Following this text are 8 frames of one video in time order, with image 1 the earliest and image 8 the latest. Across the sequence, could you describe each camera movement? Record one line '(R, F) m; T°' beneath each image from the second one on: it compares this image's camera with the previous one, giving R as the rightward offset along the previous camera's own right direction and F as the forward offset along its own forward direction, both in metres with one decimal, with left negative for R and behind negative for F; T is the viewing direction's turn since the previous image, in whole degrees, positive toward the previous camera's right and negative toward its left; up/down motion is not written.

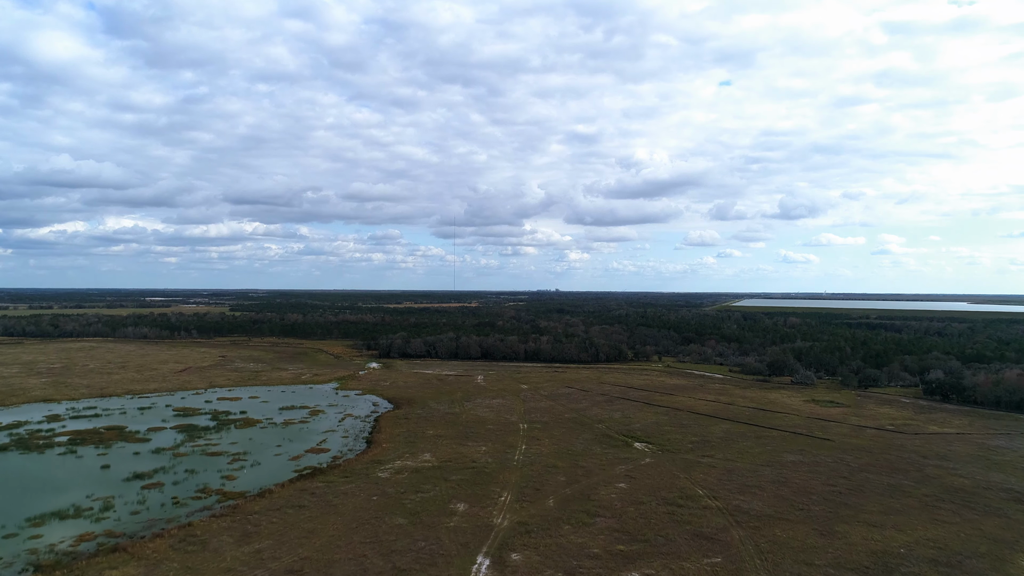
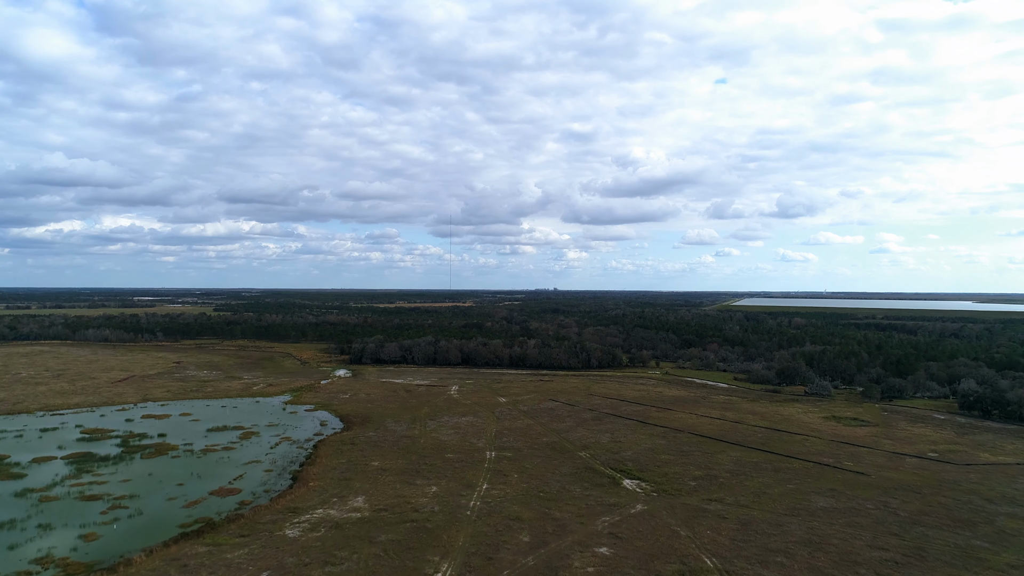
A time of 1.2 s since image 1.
(+1.6, +6.7) m; 0°
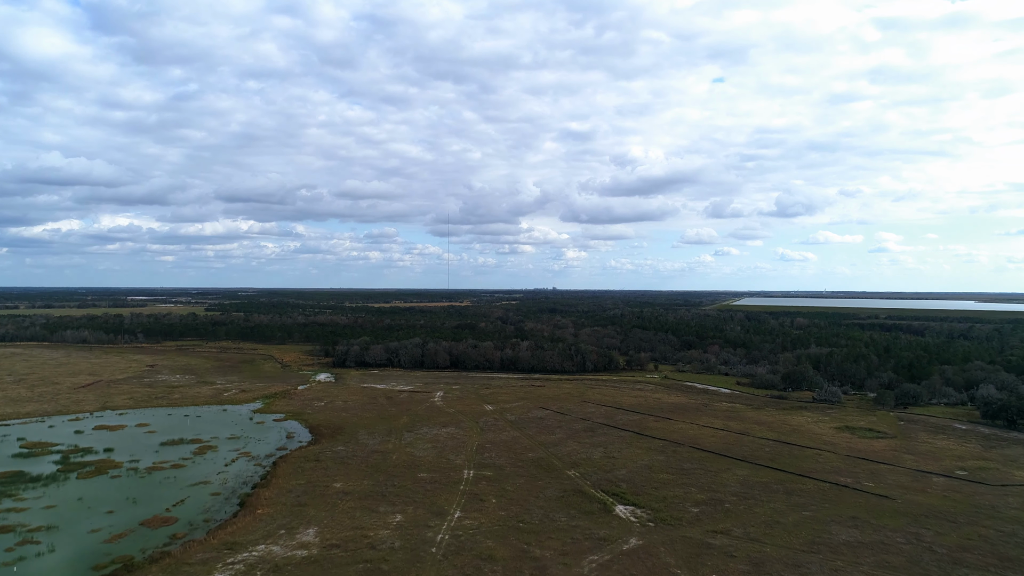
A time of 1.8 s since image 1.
(+0.8, +3.4) m; 0°
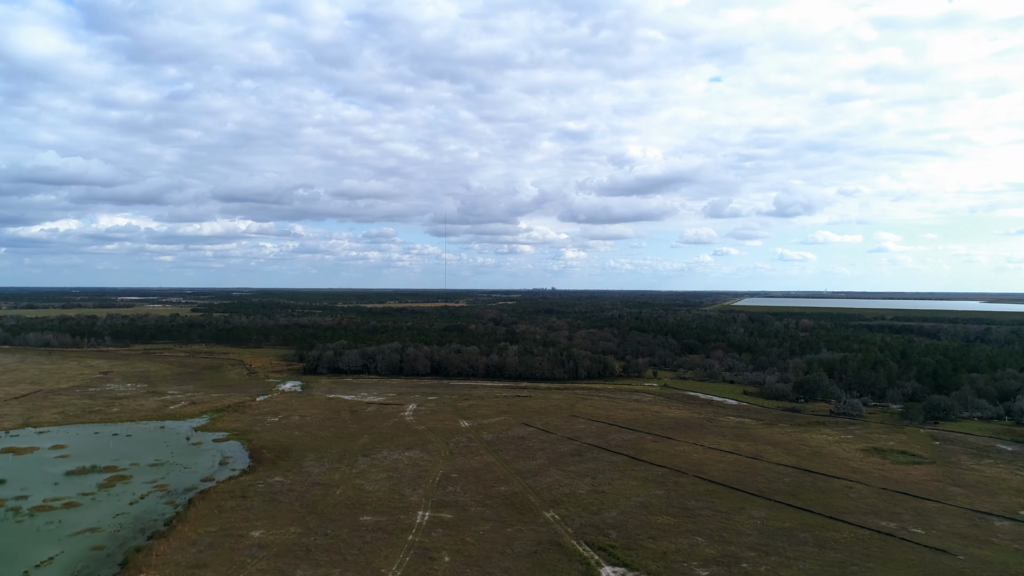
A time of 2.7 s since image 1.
(+1.2, +5.4) m; 0°
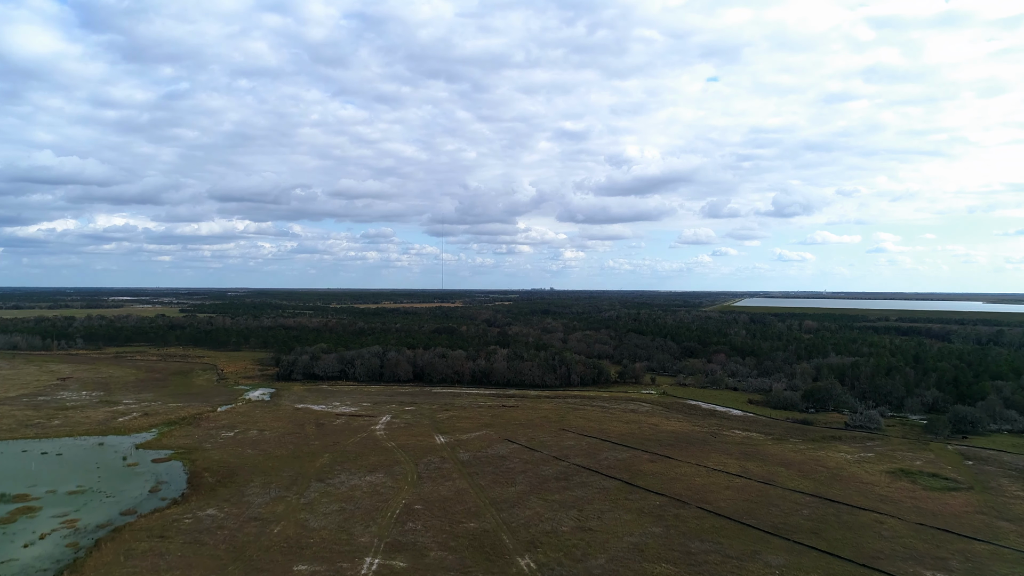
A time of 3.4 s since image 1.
(+0.9, +4.0) m; 0°
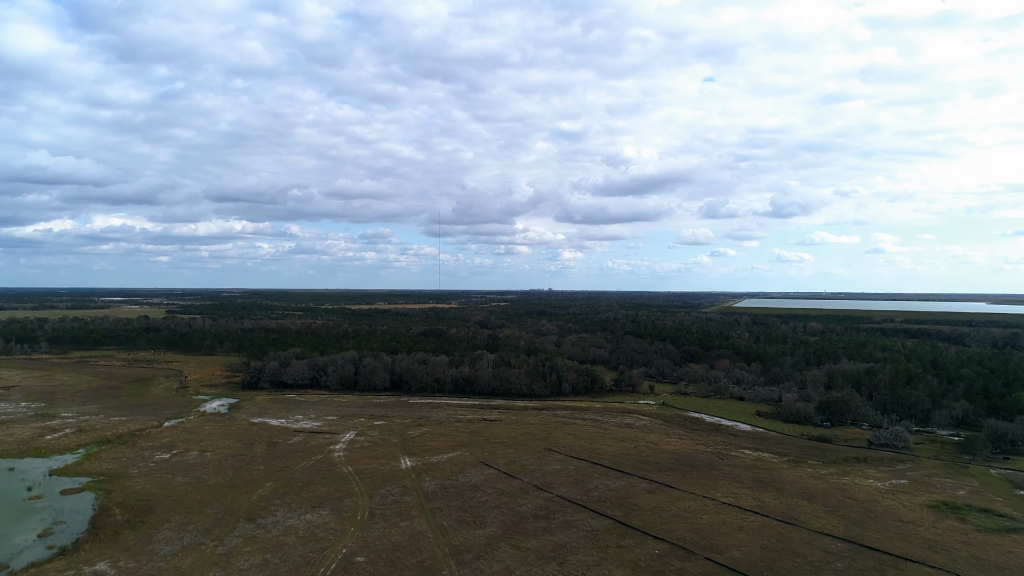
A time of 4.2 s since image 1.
(+1.0, +4.6) m; 0°
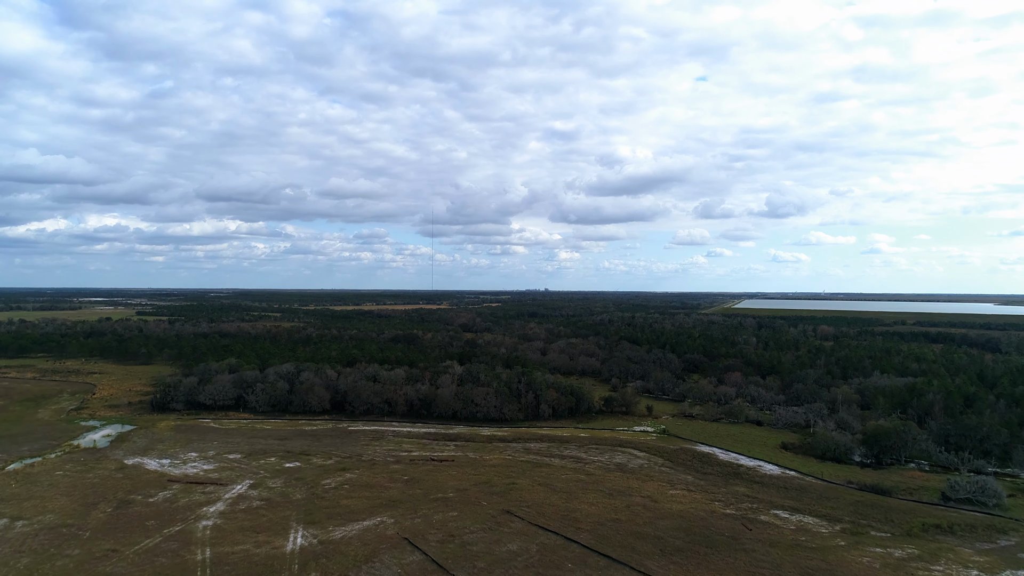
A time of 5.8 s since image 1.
(+1.9, +9.4) m; 0°
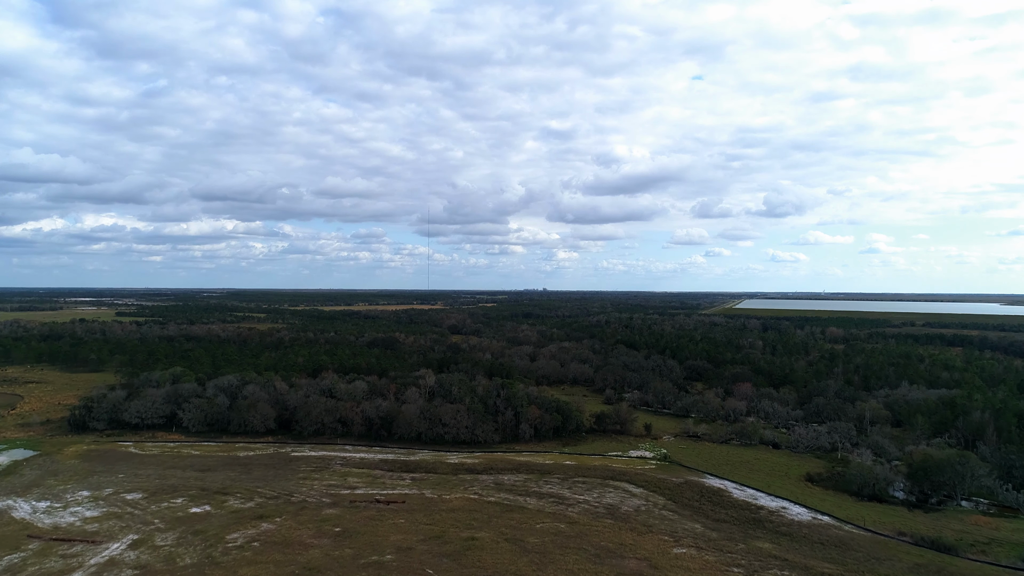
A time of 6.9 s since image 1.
(+1.2, +6.0) m; 0°
